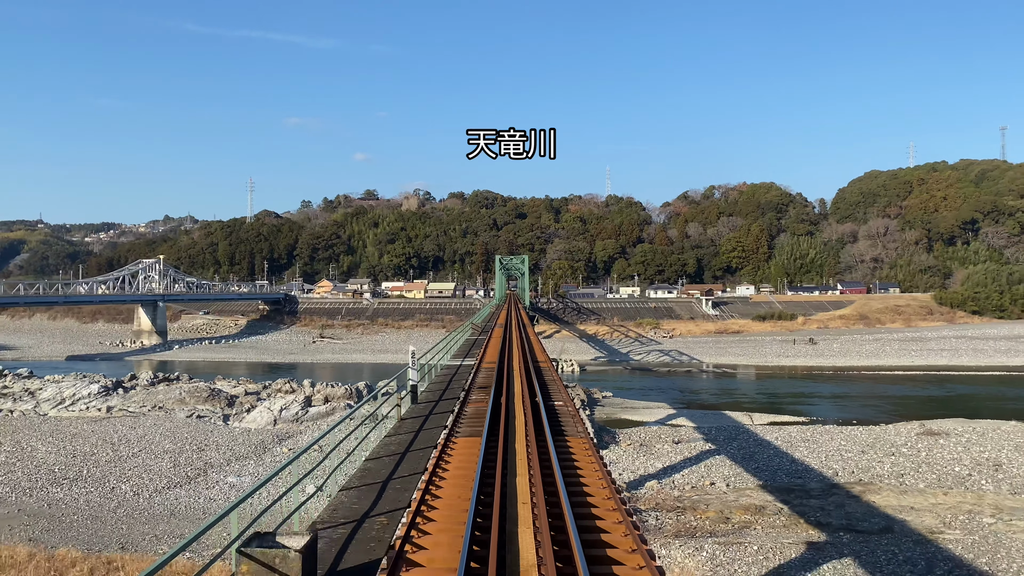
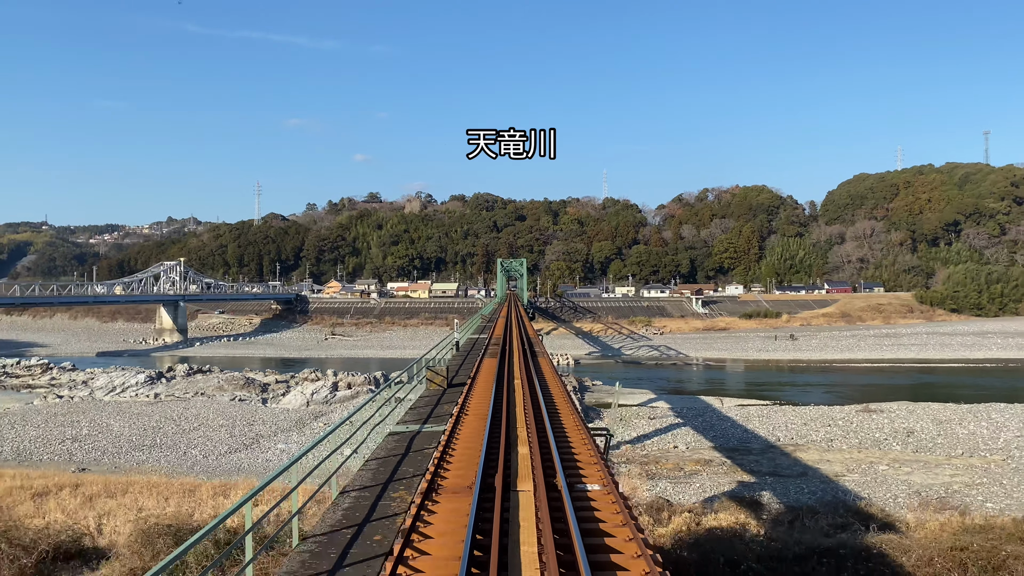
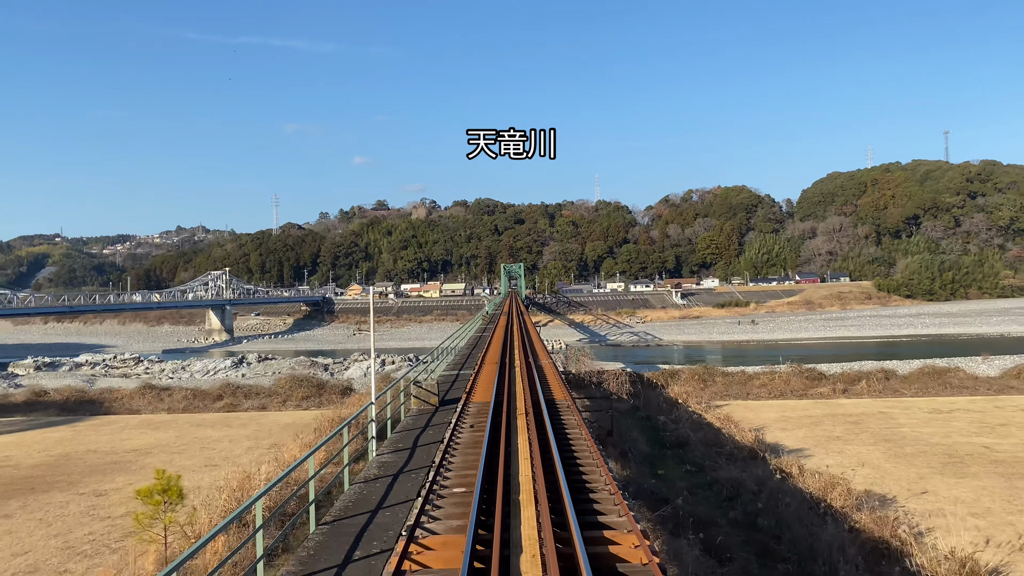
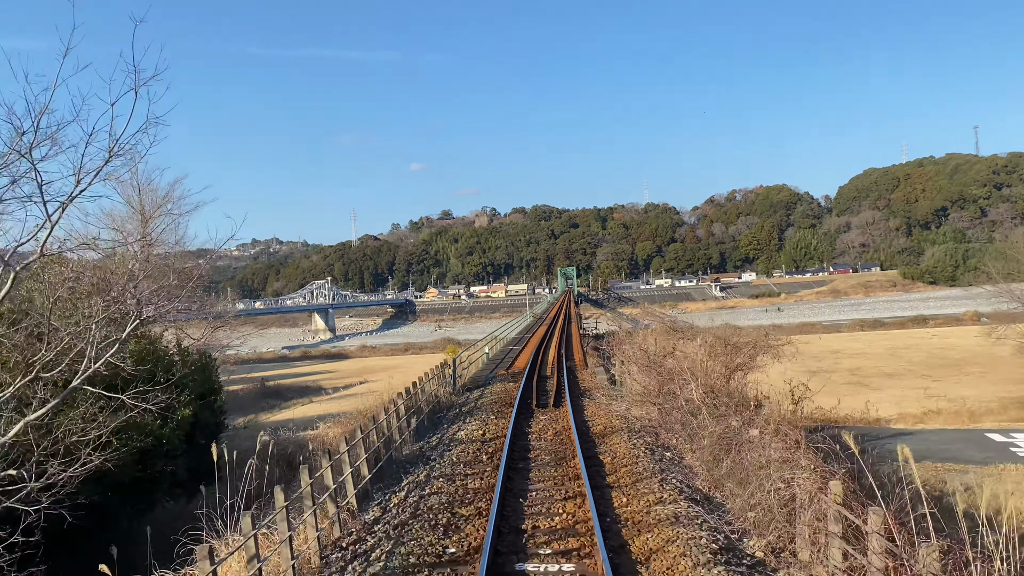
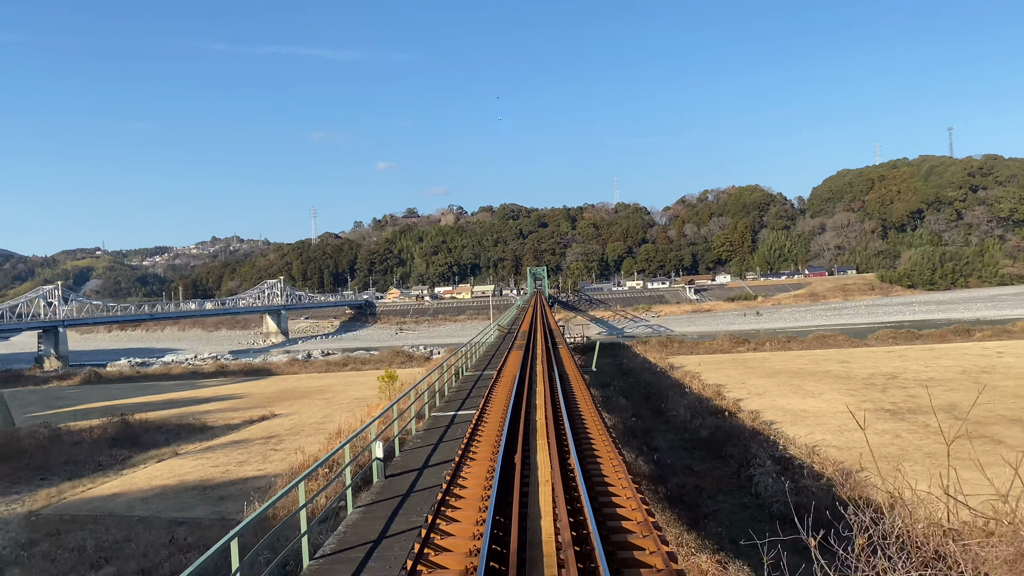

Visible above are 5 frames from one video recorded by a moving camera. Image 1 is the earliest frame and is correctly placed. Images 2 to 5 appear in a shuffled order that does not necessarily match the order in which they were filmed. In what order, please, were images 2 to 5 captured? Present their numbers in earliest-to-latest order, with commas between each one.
2, 3, 5, 4
